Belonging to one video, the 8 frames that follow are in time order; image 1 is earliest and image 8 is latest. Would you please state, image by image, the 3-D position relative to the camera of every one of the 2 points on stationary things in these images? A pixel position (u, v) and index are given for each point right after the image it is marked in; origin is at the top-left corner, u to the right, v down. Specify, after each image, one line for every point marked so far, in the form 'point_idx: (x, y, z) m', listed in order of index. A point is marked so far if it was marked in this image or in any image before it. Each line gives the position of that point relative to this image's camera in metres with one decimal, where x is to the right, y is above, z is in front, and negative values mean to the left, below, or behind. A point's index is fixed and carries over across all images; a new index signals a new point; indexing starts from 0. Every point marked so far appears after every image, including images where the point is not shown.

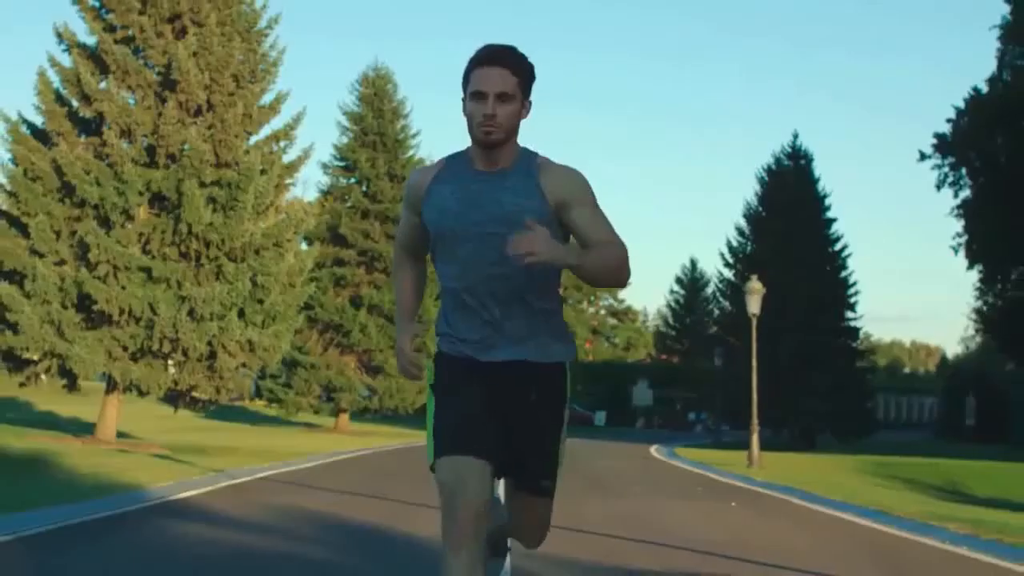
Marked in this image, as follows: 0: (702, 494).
0: (+2.8, -2.9, +19.8) m
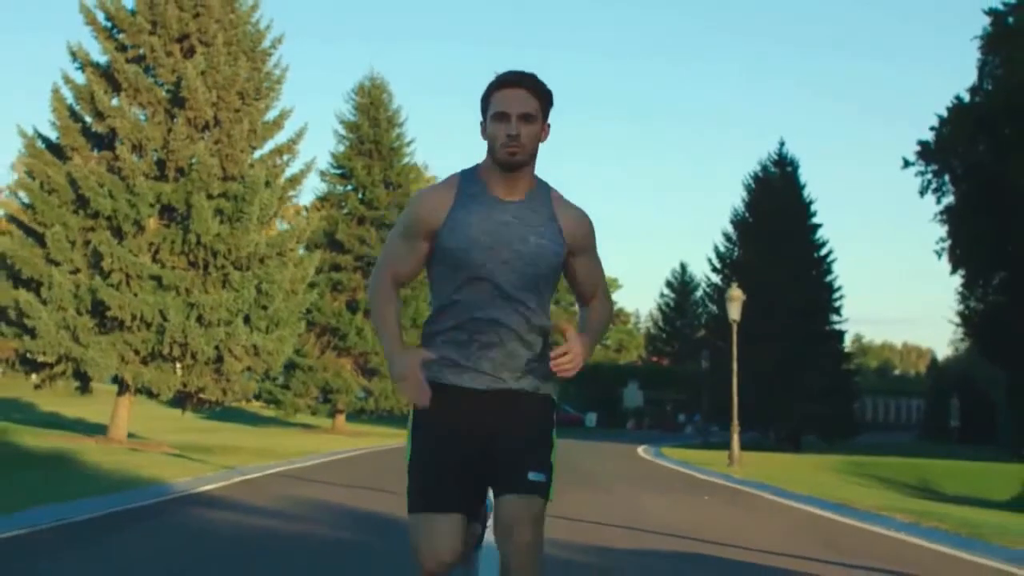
0: (+2.7, -3.1, +21.3) m
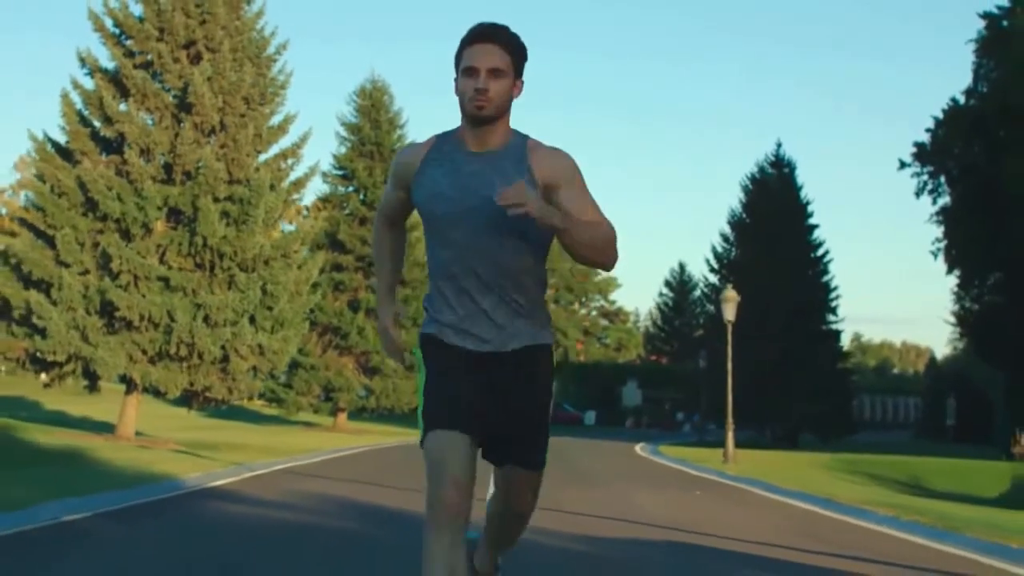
0: (+2.7, -3.1, +22.0) m
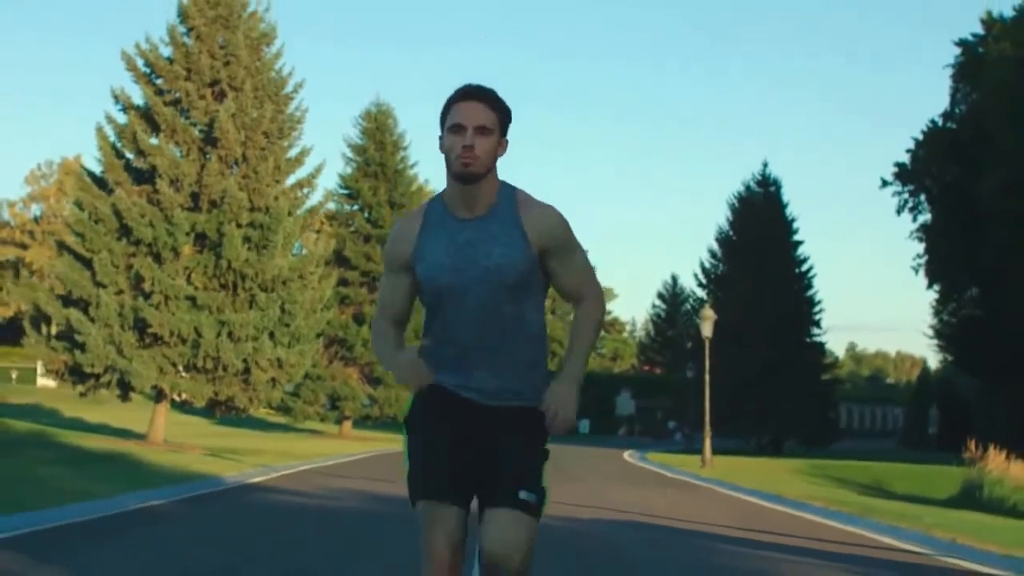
0: (+2.6, -3.5, +25.0) m
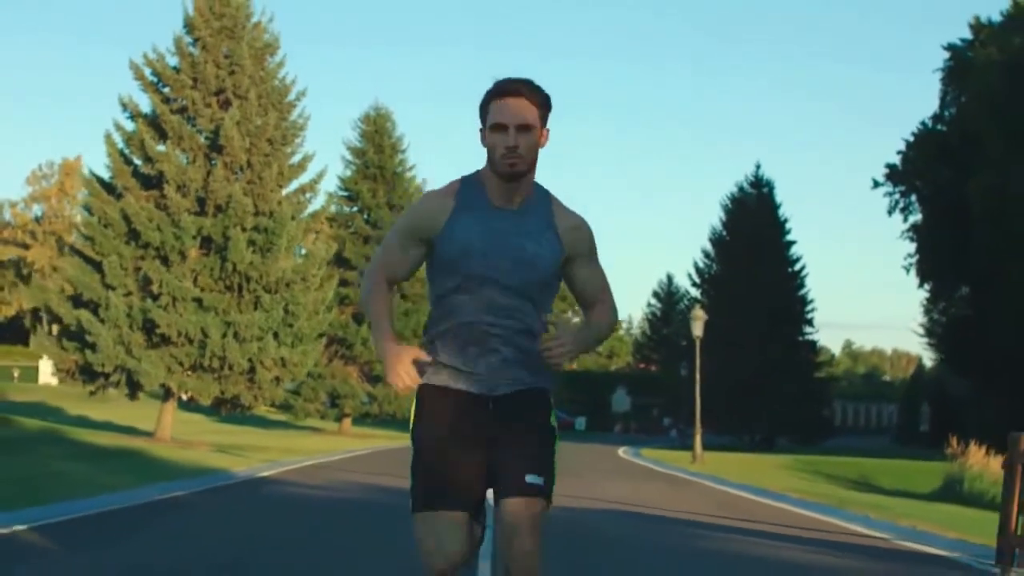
0: (+2.5, -3.6, +26.1) m
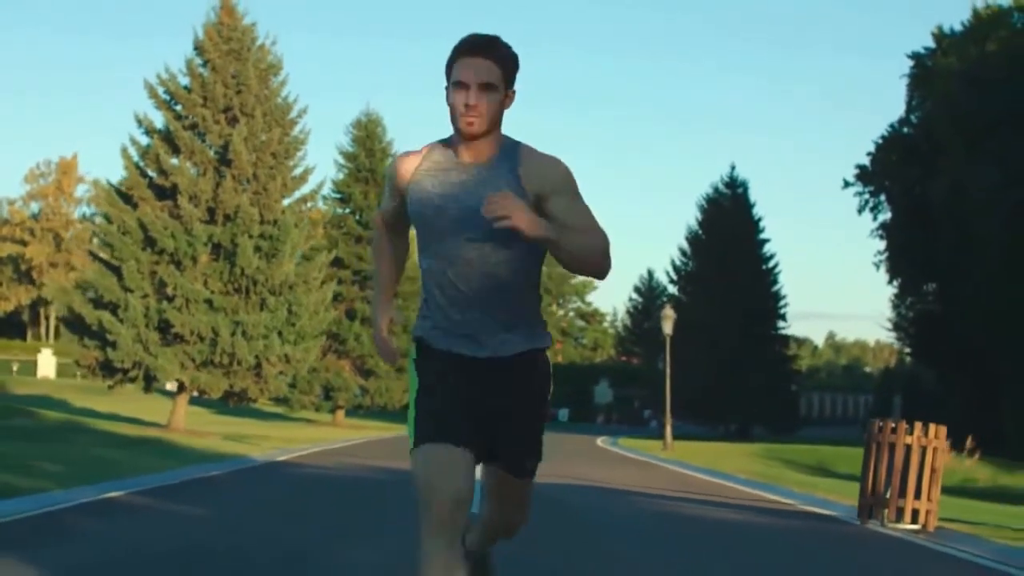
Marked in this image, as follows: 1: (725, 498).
0: (+2.2, -3.7, +29.3) m
1: (+2.8, -2.8, +18.5) m
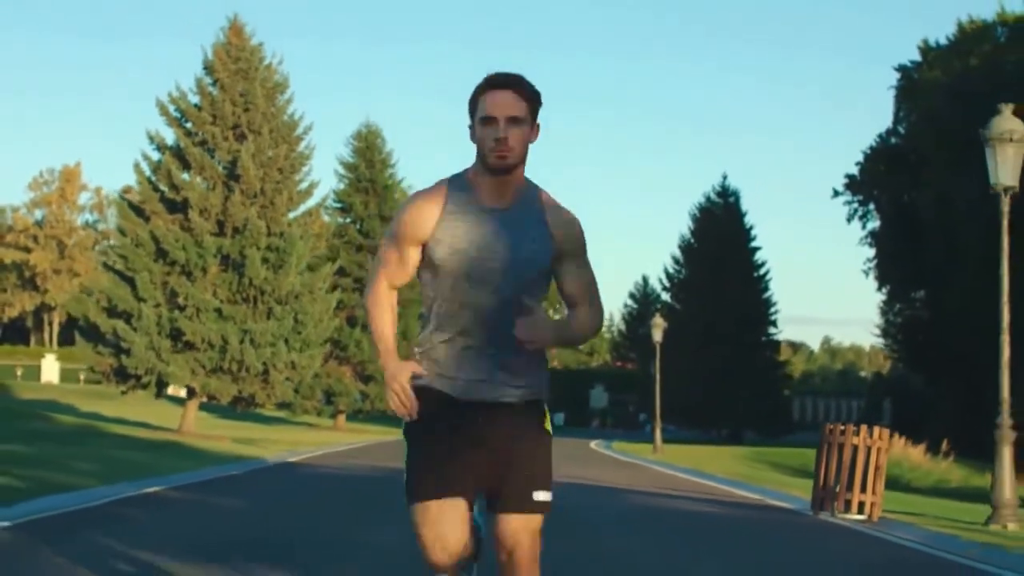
0: (+2.1, -3.9, +31.0) m
1: (+2.8, -3.0, +20.3) m
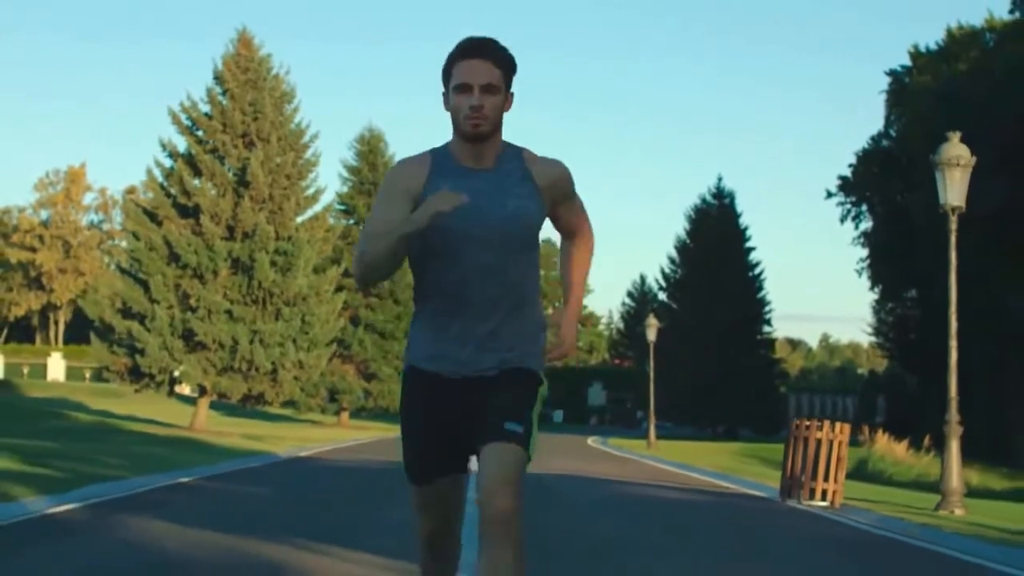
0: (+2.1, -4.0, +32.6) m
1: (+2.7, -3.1, +21.8) m
